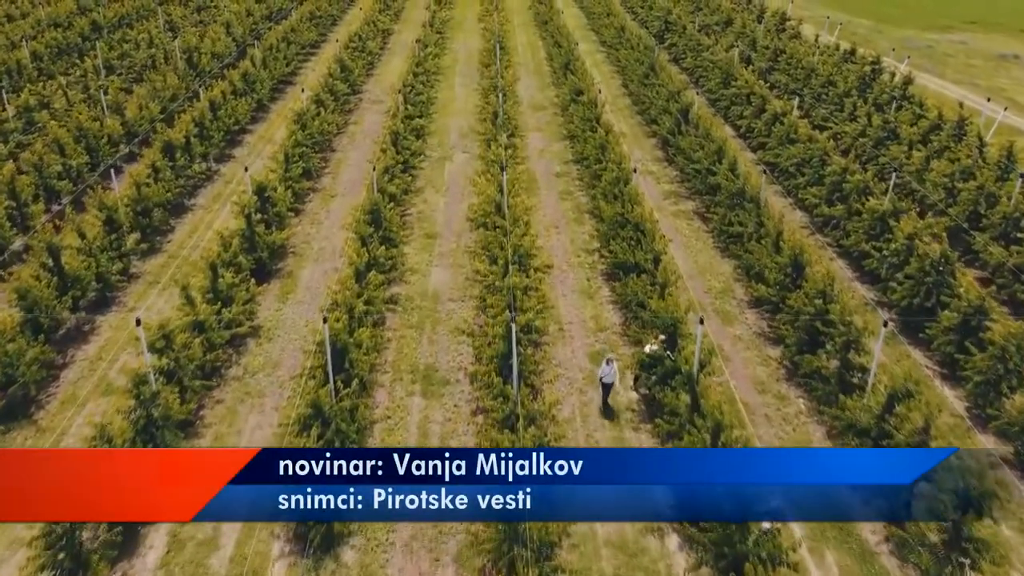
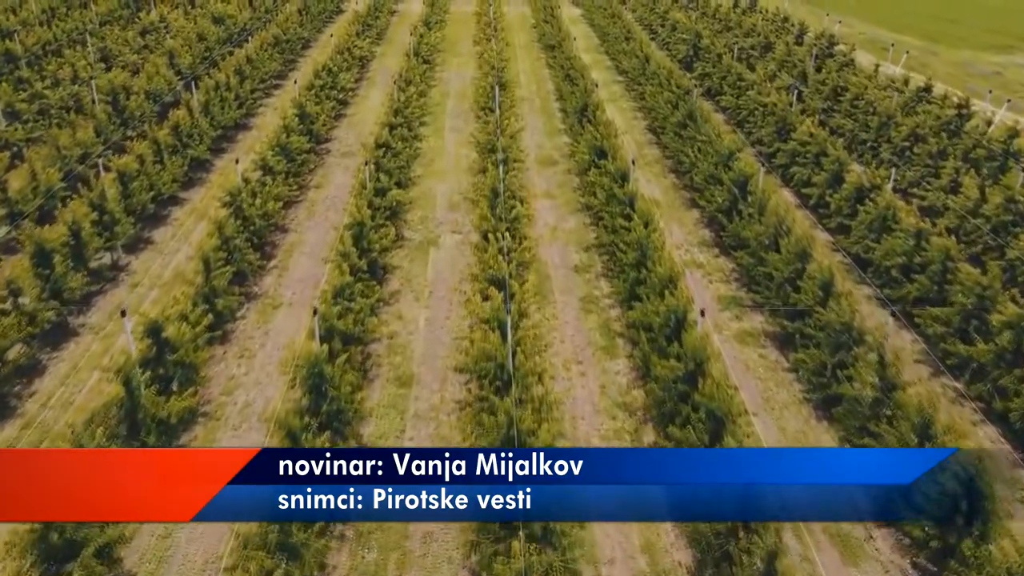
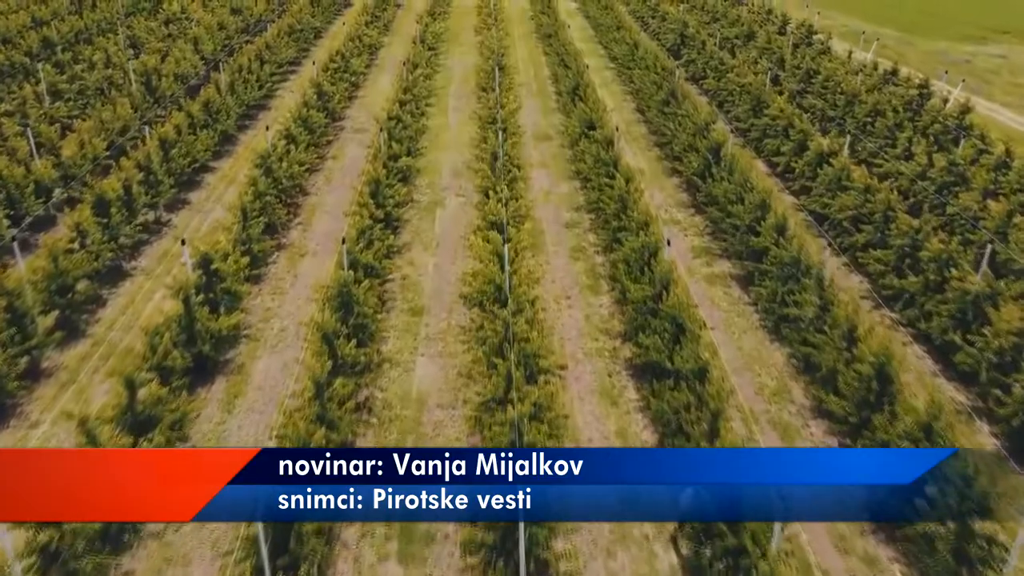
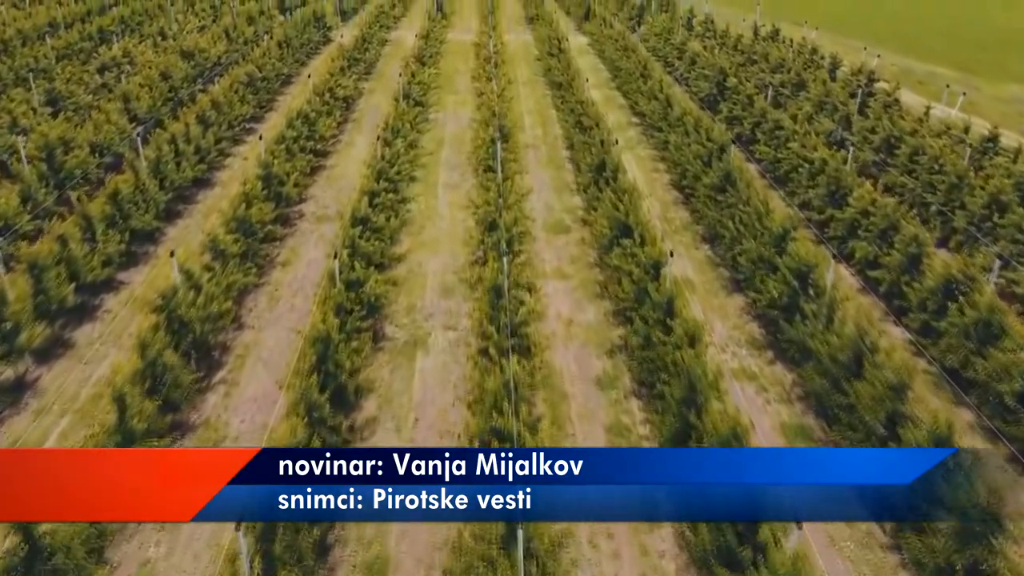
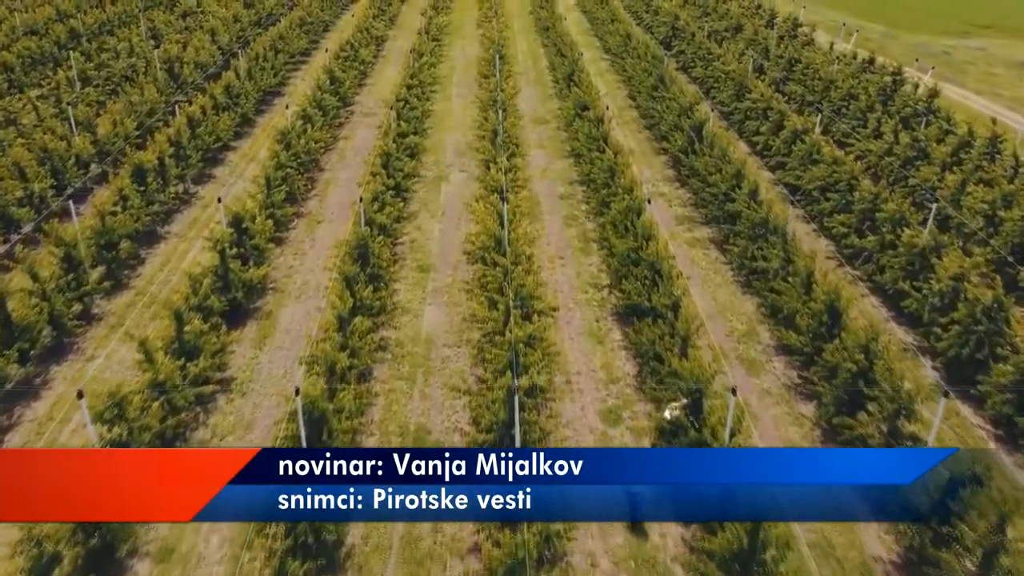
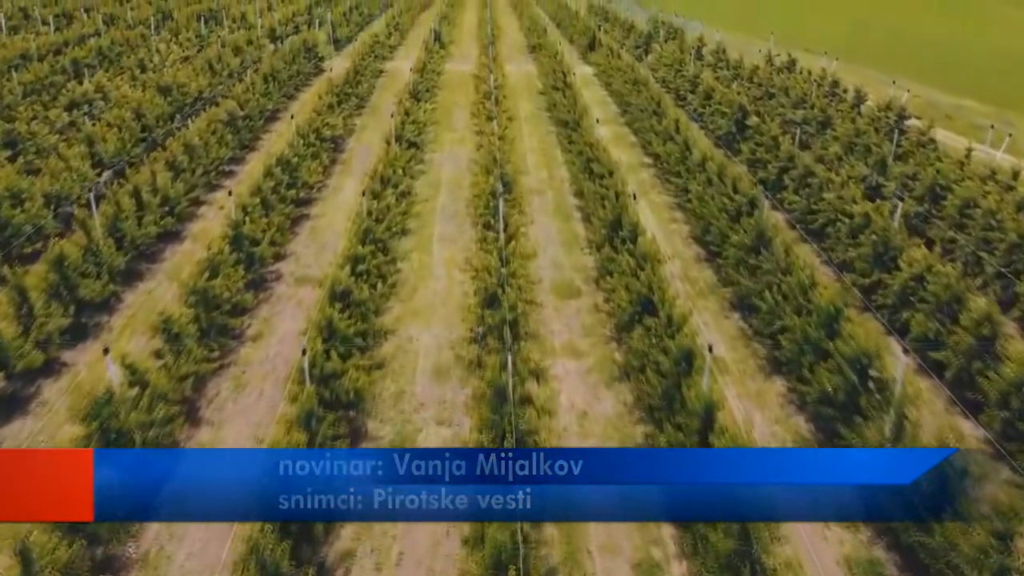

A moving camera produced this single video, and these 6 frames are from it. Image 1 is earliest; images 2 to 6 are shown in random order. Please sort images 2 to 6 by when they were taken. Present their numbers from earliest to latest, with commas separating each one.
5, 3, 2, 4, 6
